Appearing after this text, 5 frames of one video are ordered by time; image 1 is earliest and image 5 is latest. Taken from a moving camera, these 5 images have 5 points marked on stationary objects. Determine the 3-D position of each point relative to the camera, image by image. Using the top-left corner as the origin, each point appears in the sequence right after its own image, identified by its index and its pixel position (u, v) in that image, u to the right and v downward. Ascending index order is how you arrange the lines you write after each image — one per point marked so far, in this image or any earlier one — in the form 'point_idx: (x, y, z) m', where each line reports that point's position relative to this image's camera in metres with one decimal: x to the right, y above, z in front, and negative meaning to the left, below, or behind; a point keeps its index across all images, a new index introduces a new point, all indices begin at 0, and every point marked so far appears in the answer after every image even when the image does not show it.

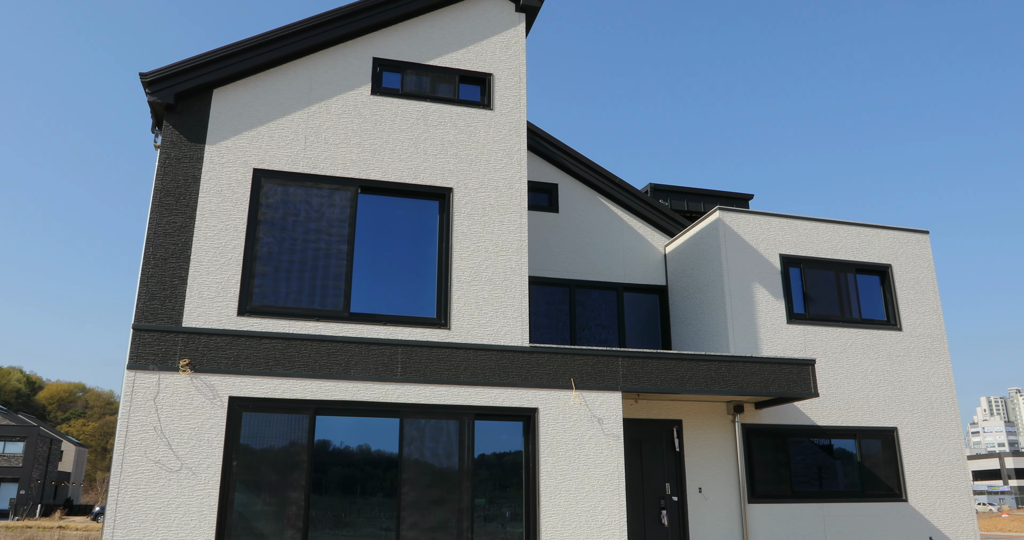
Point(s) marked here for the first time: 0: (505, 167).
0: (-0.1, +1.3, +8.3) m
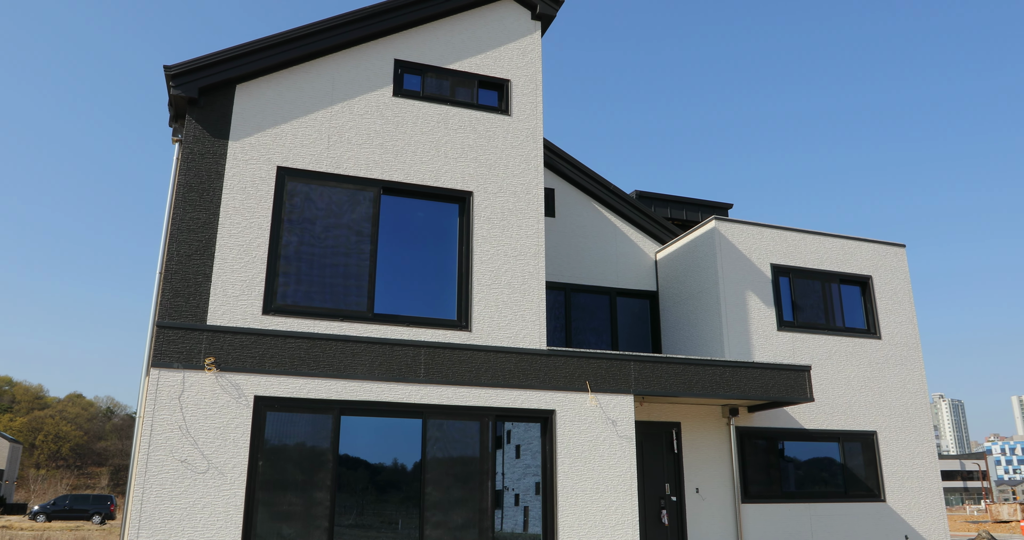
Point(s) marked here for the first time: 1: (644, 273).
0: (+0.2, +1.2, +8.5) m
1: (+2.5, -0.1, +12.7) m
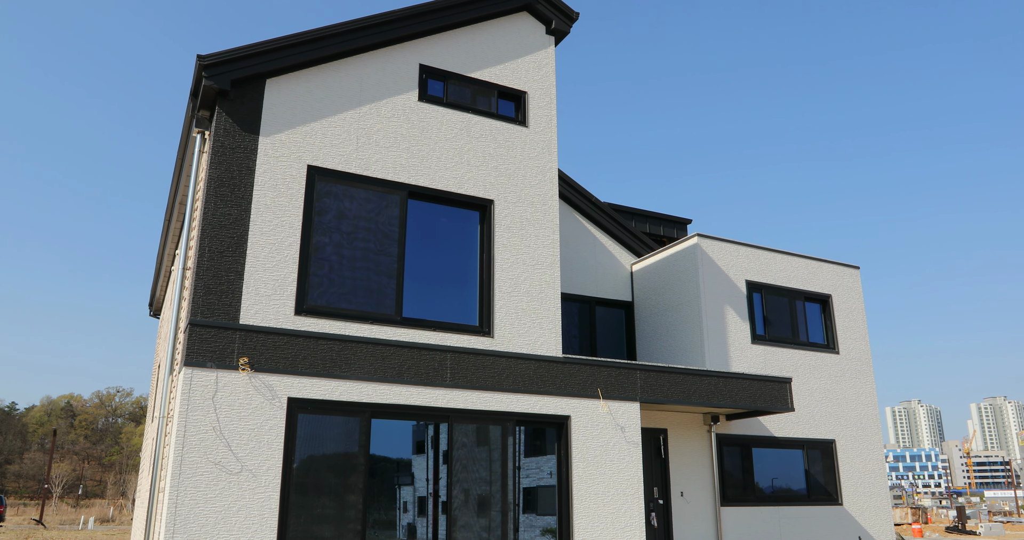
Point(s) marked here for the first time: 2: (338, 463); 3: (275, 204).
0: (+0.4, +1.1, +8.7) m
1: (+2.2, -0.3, +13.1) m
2: (-1.7, -1.9, +6.6) m
3: (-2.5, +0.7, +7.0) m
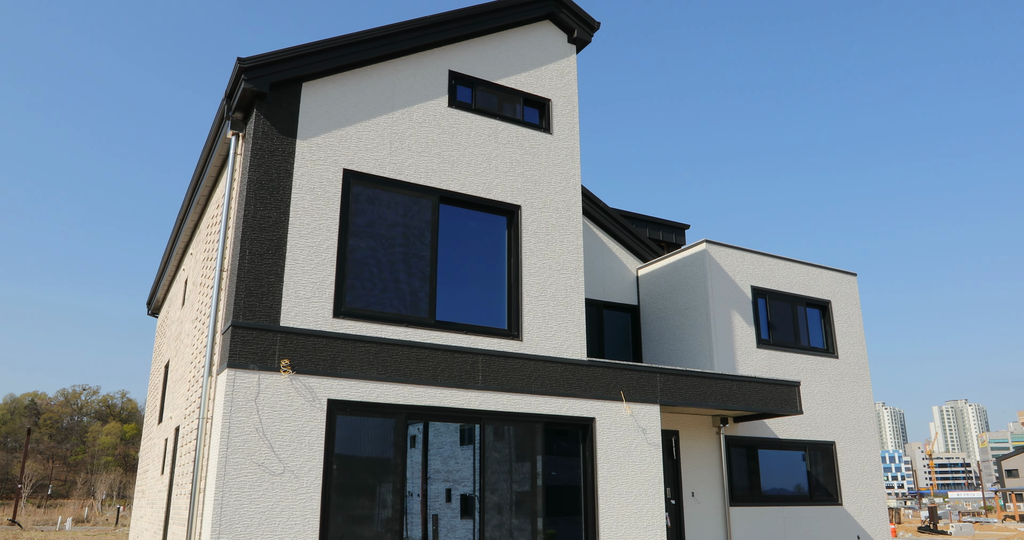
0: (+0.7, +1.1, +8.9) m
1: (+2.3, -0.4, +13.3) m
2: (-1.4, -2.0, +6.6) m
3: (-2.1, +0.7, +7.1) m
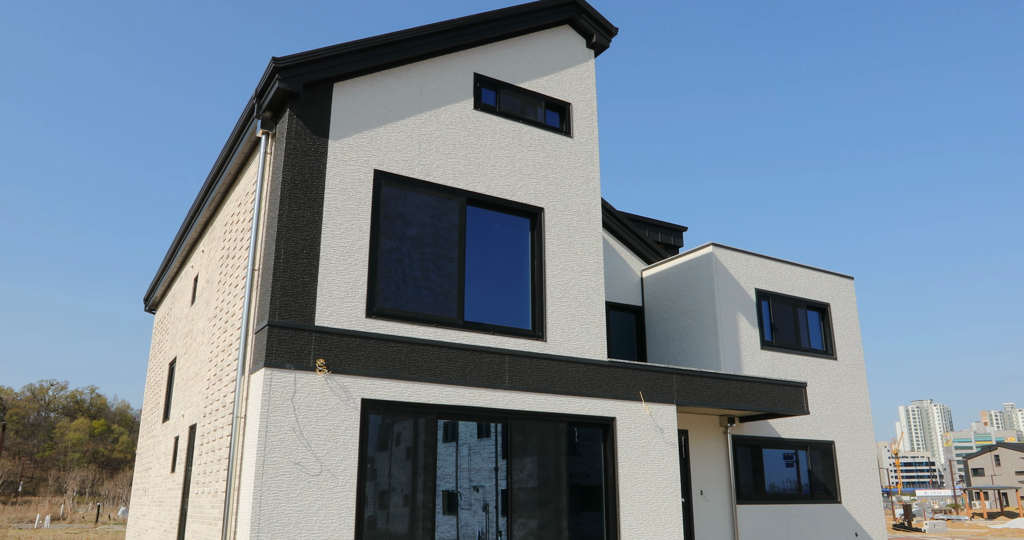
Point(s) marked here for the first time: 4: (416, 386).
0: (+1.0, +1.0, +9.0) m
1: (+2.5, -0.4, +13.5) m
2: (-1.0, -2.0, +6.7) m
3: (-1.8, +0.7, +7.1) m
4: (-1.0, -1.2, +7.0) m
